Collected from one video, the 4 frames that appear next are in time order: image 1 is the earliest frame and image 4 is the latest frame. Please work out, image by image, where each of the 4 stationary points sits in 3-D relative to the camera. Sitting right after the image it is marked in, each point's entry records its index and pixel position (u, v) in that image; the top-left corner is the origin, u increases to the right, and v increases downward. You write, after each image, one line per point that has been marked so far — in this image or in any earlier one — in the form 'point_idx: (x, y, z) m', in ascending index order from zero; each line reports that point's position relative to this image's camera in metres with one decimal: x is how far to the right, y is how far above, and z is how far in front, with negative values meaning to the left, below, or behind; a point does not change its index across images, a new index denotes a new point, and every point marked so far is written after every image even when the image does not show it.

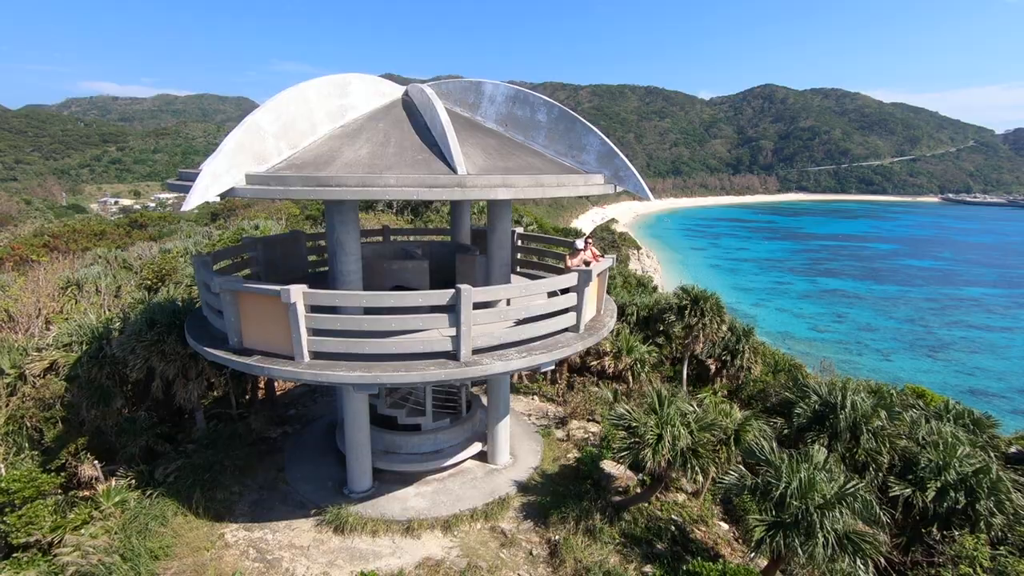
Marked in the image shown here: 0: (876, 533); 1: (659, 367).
0: (+4.4, -3.0, +6.6) m
1: (+3.8, -2.1, +13.1) m
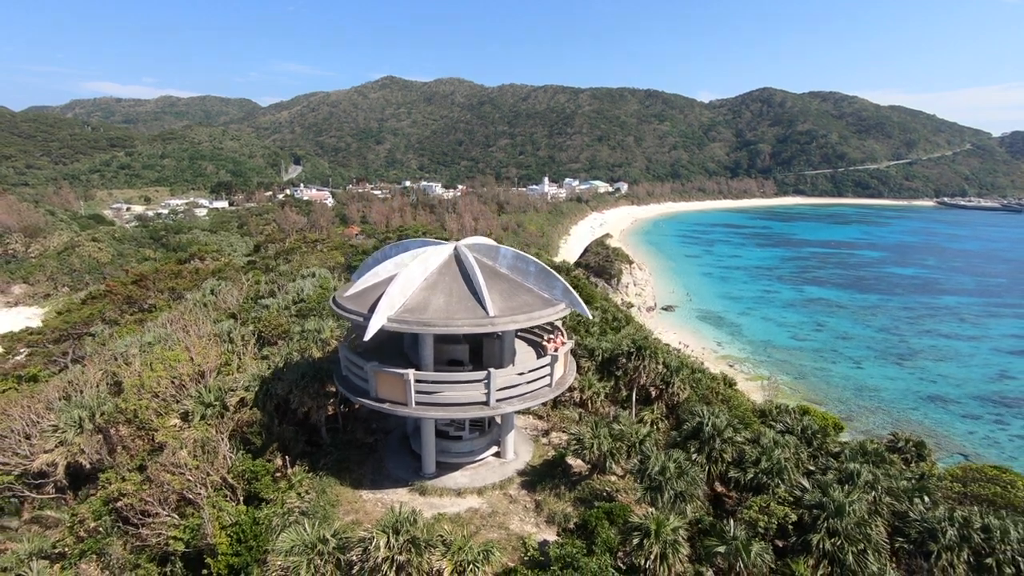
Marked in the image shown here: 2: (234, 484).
0: (+4.5, -5.0, +12.6) m
1: (+3.9, -4.0, +19.2) m
2: (-7.1, -5.0, +13.0) m
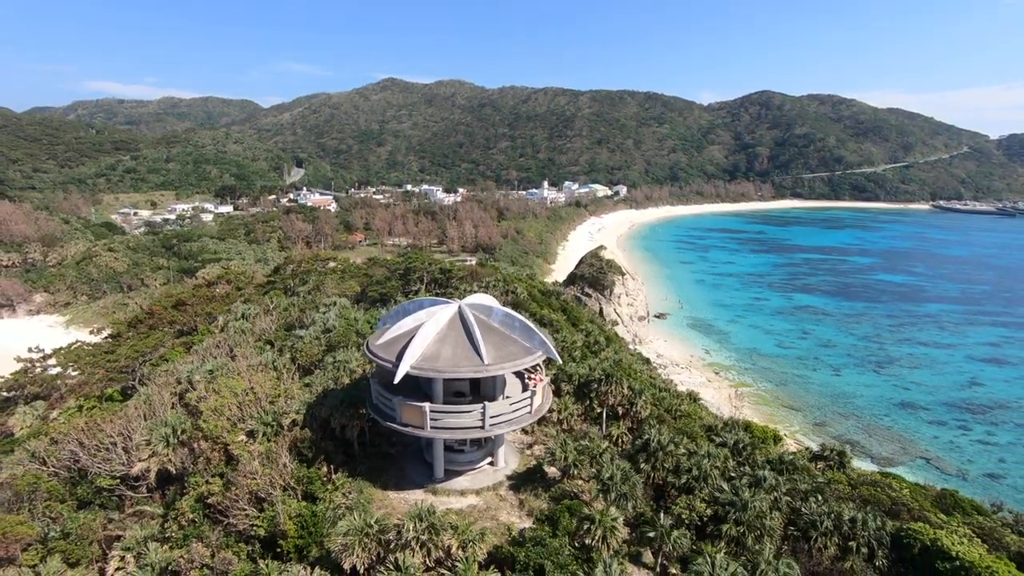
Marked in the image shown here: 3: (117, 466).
0: (+4.2, -6.7, +16.9) m
1: (+3.6, -5.8, +23.5) m
2: (-7.4, -6.8, +17.4) m
3: (-15.2, -6.8, +19.5) m
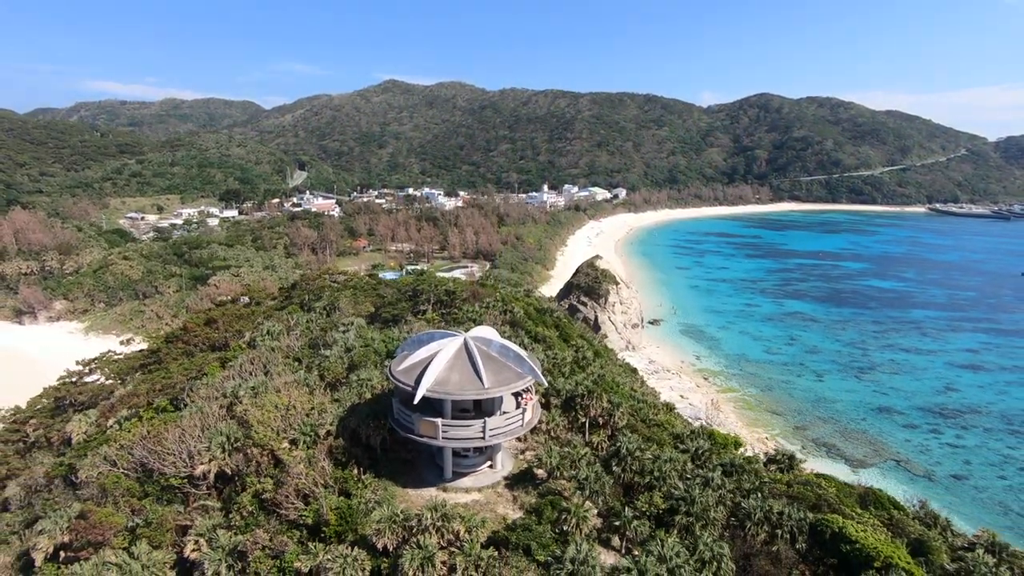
0: (+4.0, -8.3, +21.0) m
1: (+3.4, -7.3, +27.6) m
2: (-7.6, -8.3, +21.5) m
3: (-15.4, -8.4, +23.6) m
